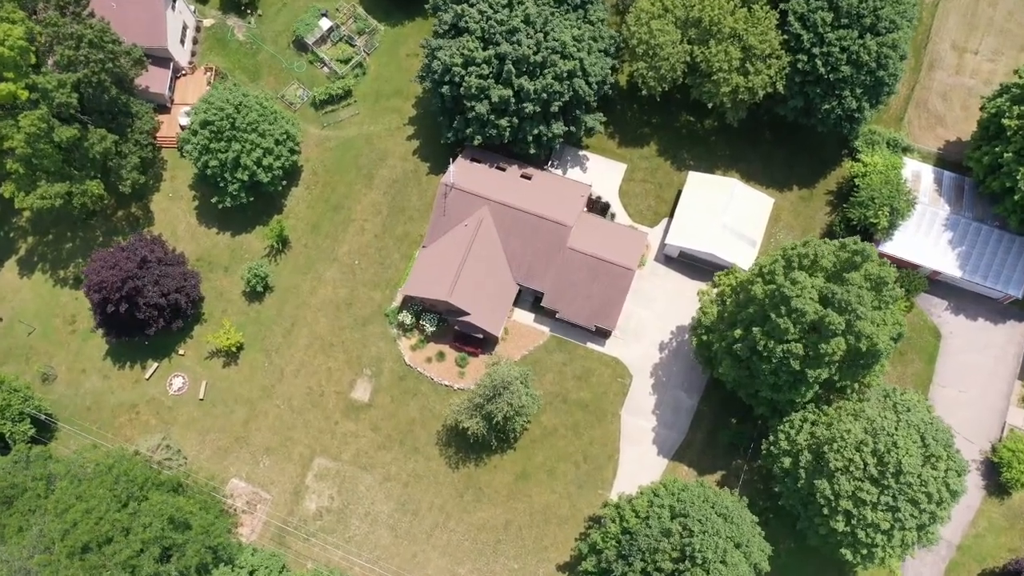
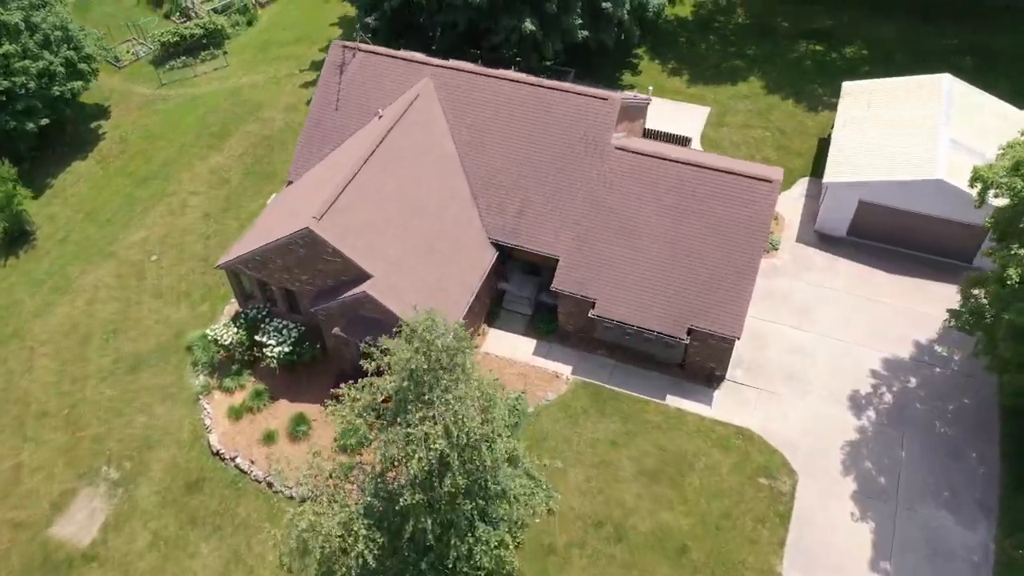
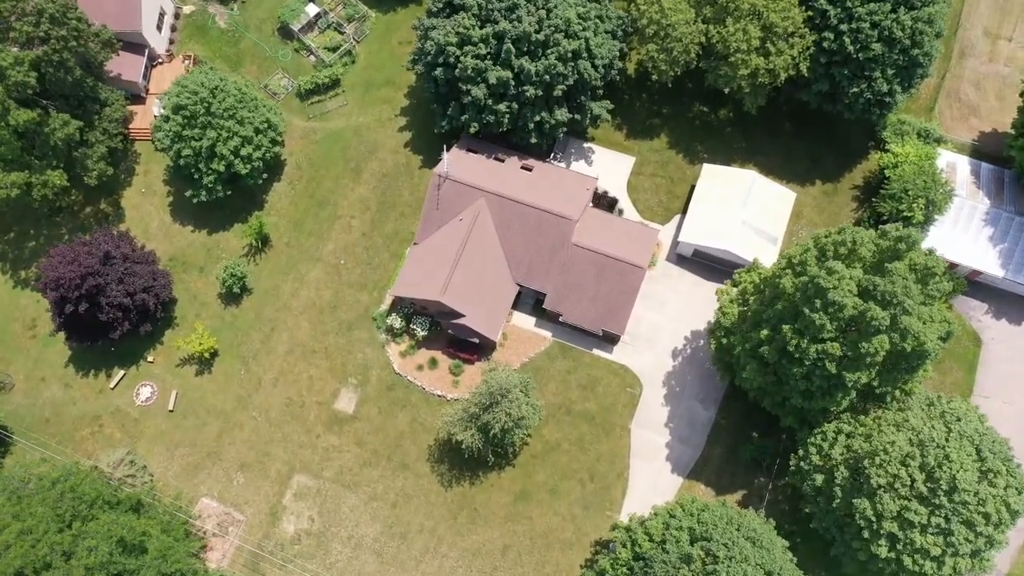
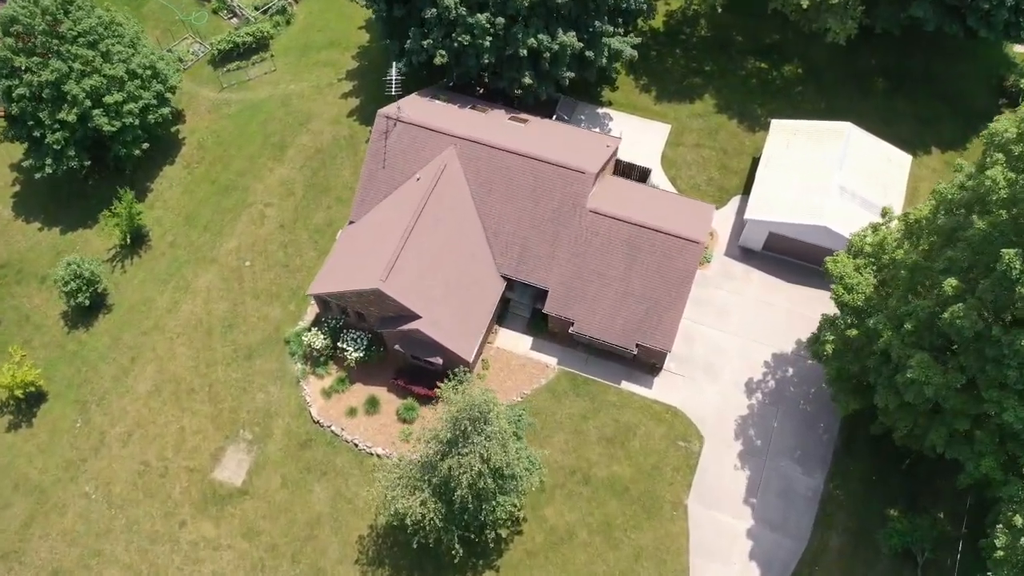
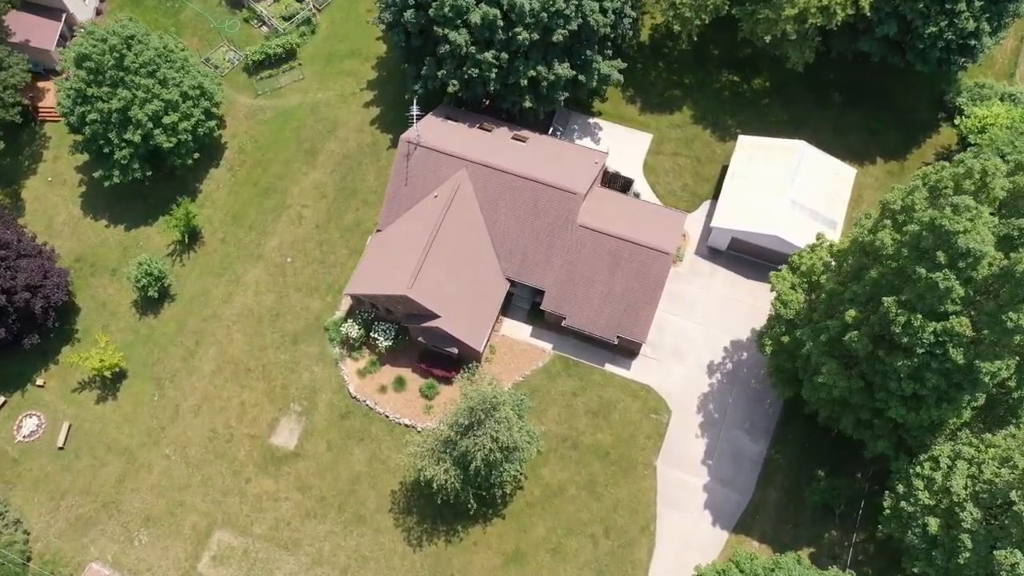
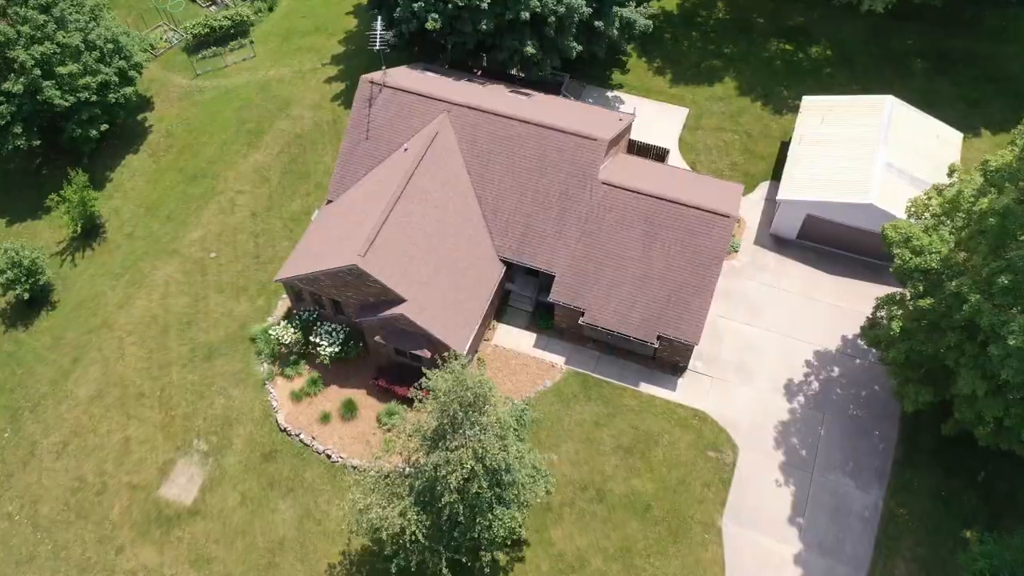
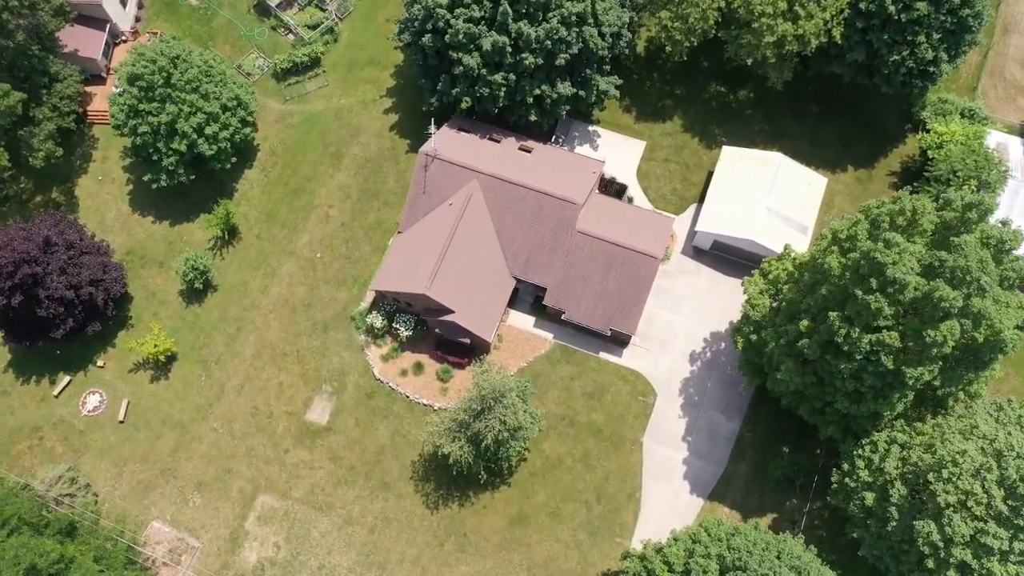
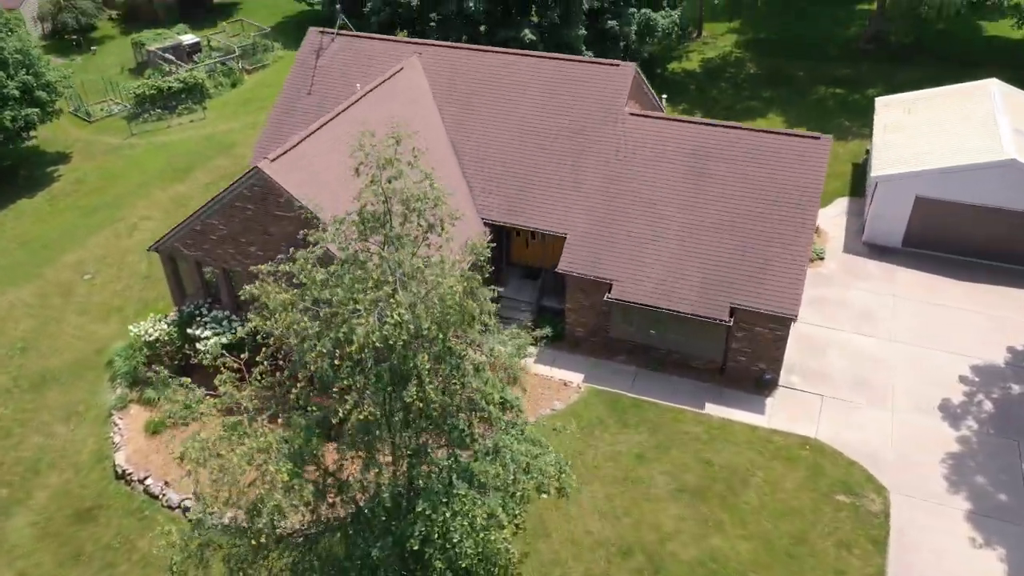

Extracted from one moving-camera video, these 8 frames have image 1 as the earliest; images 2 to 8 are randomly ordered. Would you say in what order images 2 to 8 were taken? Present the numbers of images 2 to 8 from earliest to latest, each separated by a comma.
3, 7, 5, 4, 6, 2, 8
